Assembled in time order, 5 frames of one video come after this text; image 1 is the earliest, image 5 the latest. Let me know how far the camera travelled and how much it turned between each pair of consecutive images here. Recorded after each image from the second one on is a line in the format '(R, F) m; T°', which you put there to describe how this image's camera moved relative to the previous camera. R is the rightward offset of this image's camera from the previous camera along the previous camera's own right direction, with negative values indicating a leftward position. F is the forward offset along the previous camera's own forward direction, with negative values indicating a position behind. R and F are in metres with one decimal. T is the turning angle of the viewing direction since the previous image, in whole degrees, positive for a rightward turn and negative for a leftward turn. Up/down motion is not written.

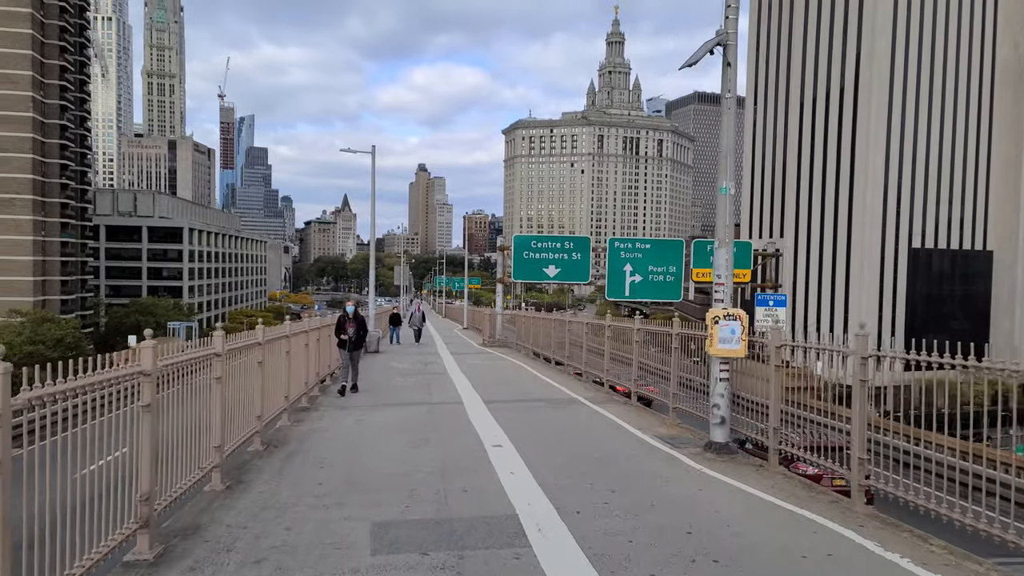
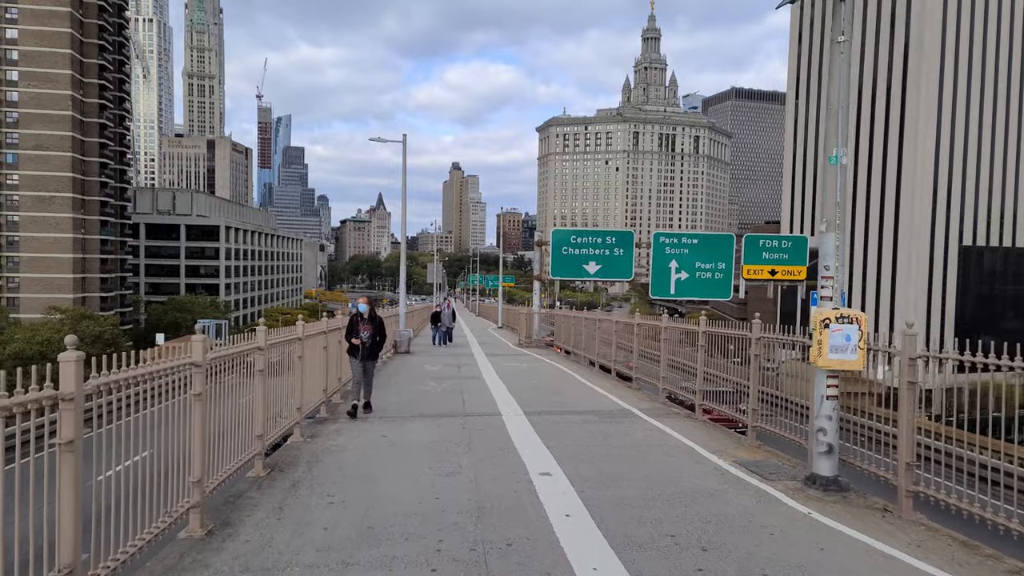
(-0.1, +1.2) m; -3°
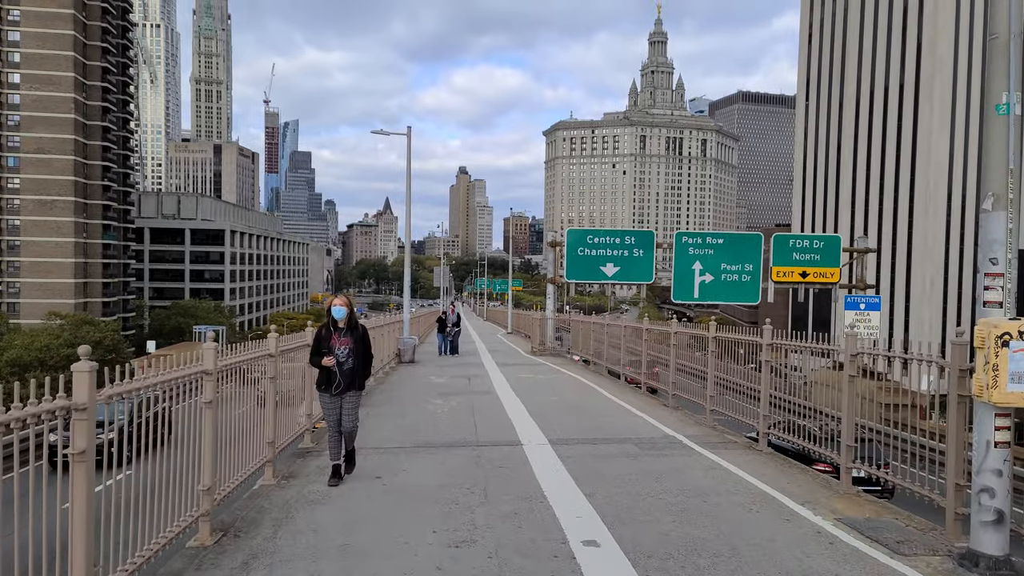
(-0.1, +1.5) m; -1°
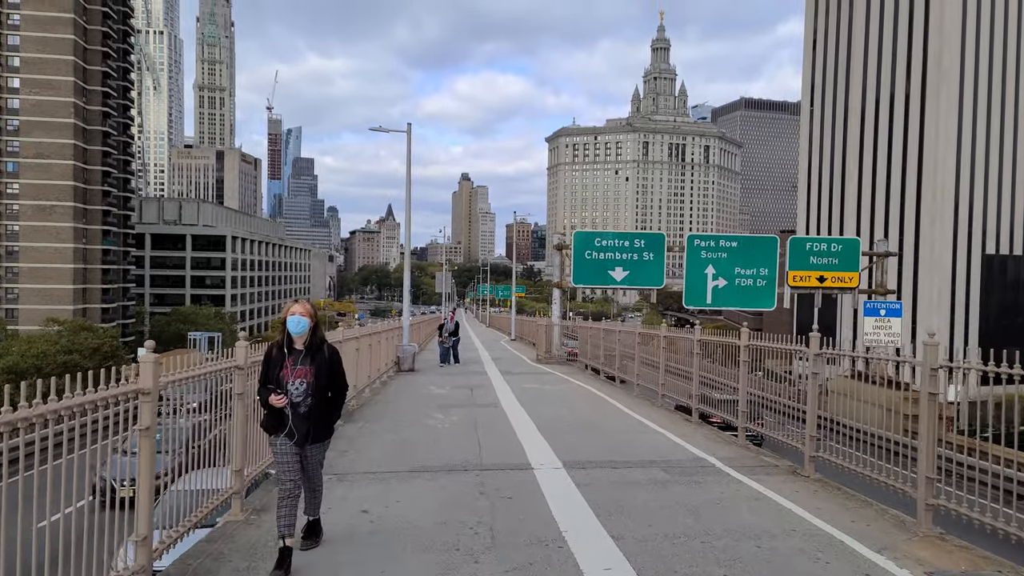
(-0.1, +0.9) m; 0°
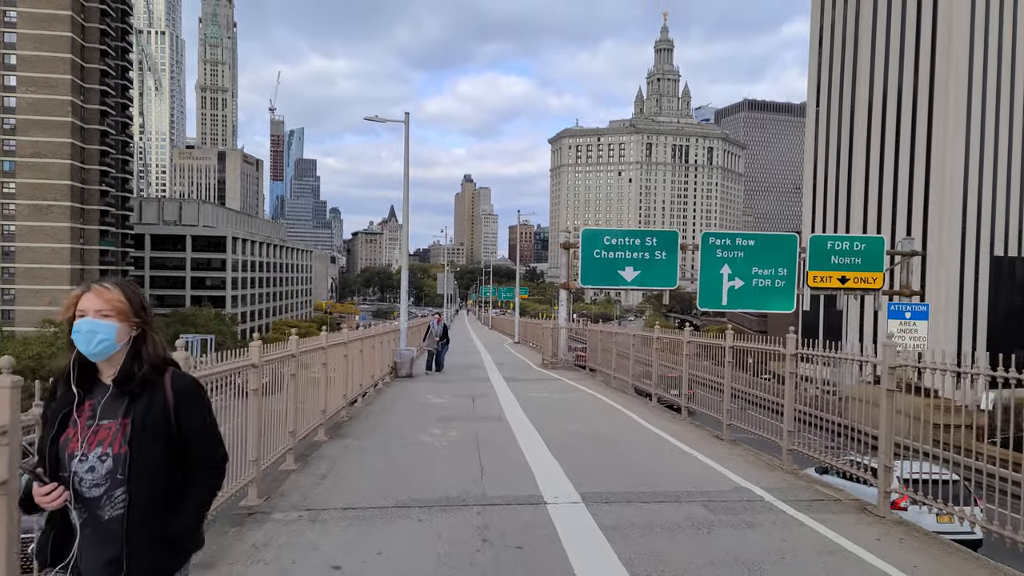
(0.0, +1.0) m; 0°
